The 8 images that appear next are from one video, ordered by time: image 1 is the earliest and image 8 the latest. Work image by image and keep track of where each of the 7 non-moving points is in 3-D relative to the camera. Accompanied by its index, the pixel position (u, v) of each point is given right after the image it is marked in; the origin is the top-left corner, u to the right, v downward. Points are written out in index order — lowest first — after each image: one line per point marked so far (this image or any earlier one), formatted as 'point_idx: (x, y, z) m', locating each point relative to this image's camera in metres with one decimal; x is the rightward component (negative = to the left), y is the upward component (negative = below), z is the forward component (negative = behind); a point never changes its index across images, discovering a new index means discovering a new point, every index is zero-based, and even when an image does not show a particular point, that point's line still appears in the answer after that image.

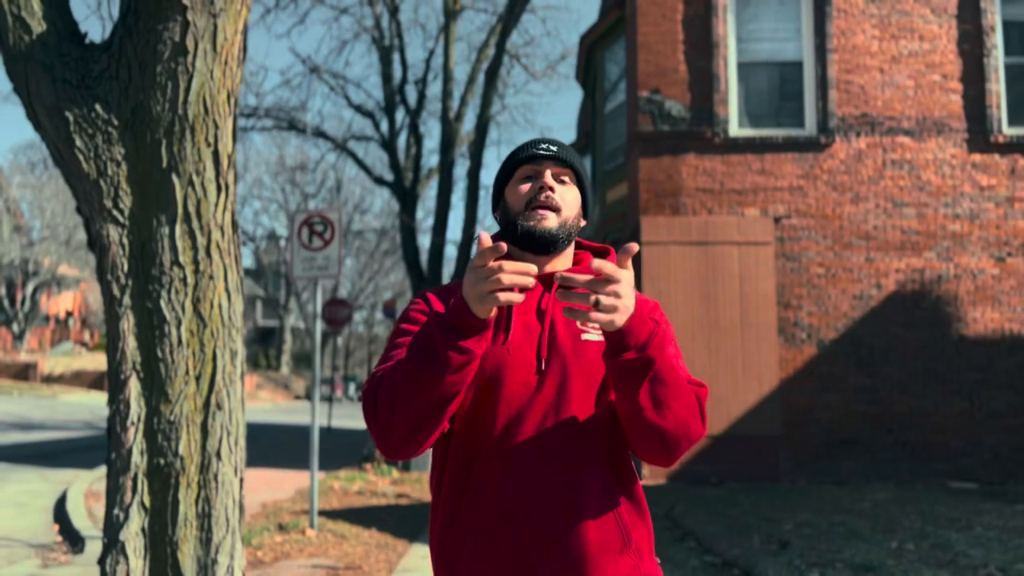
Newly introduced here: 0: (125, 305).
0: (-1.4, -0.1, +3.2) m
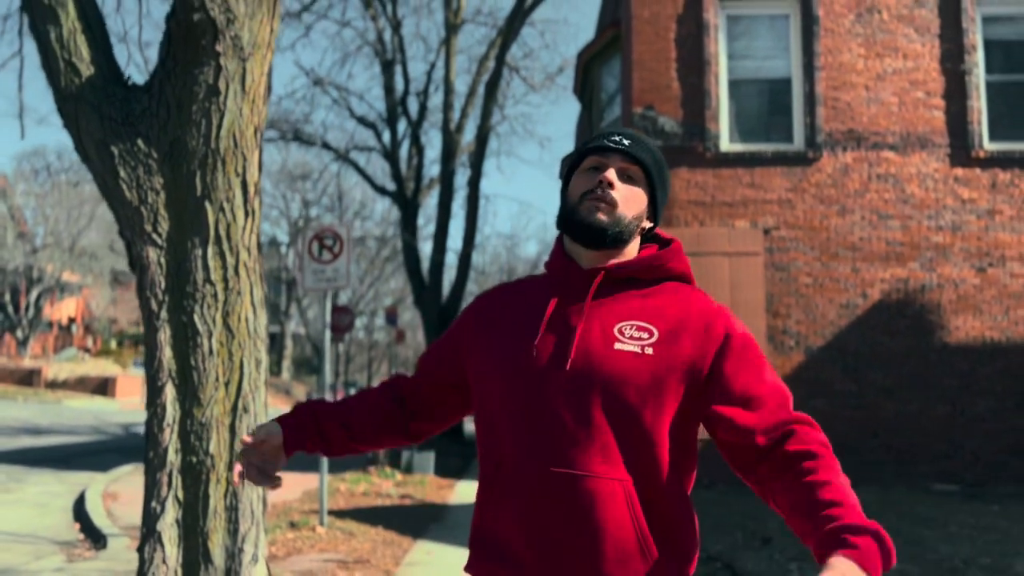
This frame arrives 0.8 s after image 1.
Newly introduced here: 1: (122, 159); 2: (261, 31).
0: (-1.4, -0.1, +3.5) m
1: (-1.5, +0.5, +3.5) m
2: (-1.0, +1.0, +3.5) m
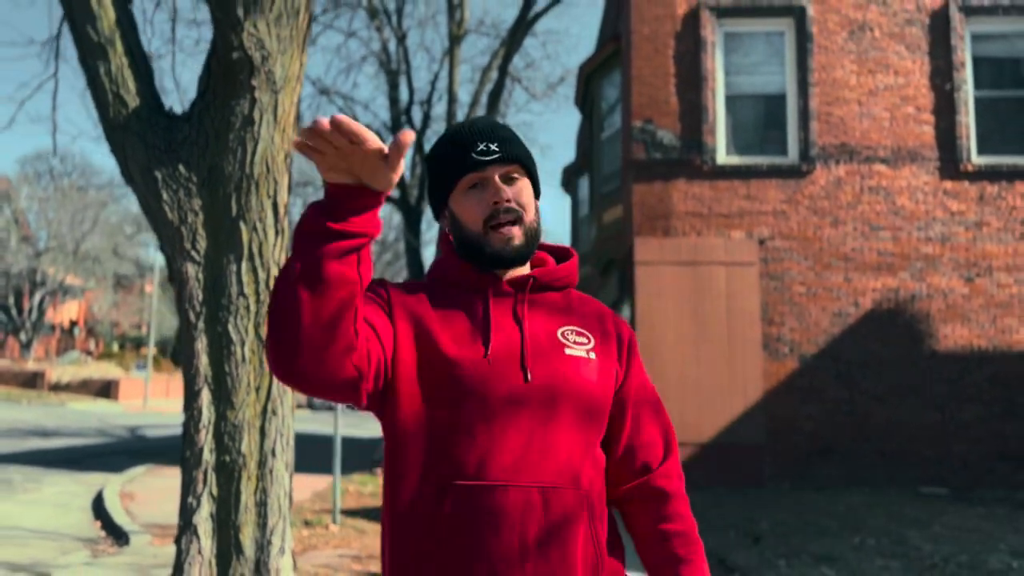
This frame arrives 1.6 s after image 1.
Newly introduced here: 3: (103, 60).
0: (-1.4, -0.2, +3.8) m
1: (-1.5, +0.4, +3.8) m
2: (-1.0, +1.0, +3.8) m
3: (-1.8, +1.0, +3.8) m
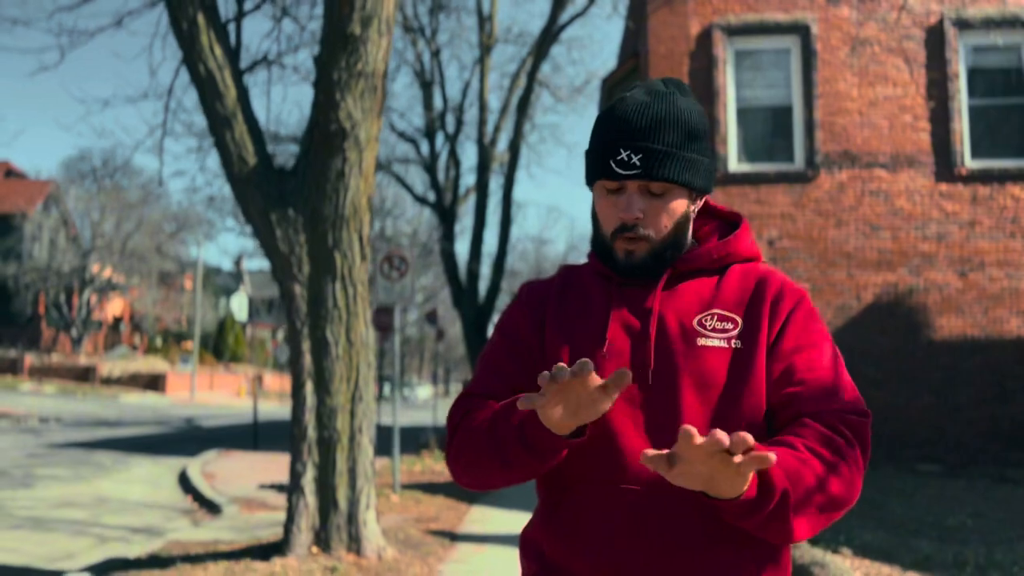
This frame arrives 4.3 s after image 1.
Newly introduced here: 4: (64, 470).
0: (-1.2, -0.3, +5.0) m
1: (-1.3, +0.4, +4.9) m
2: (-0.8, +0.9, +4.9) m
3: (-1.6, +0.9, +5.0) m
4: (-5.3, -2.2, +10.3) m
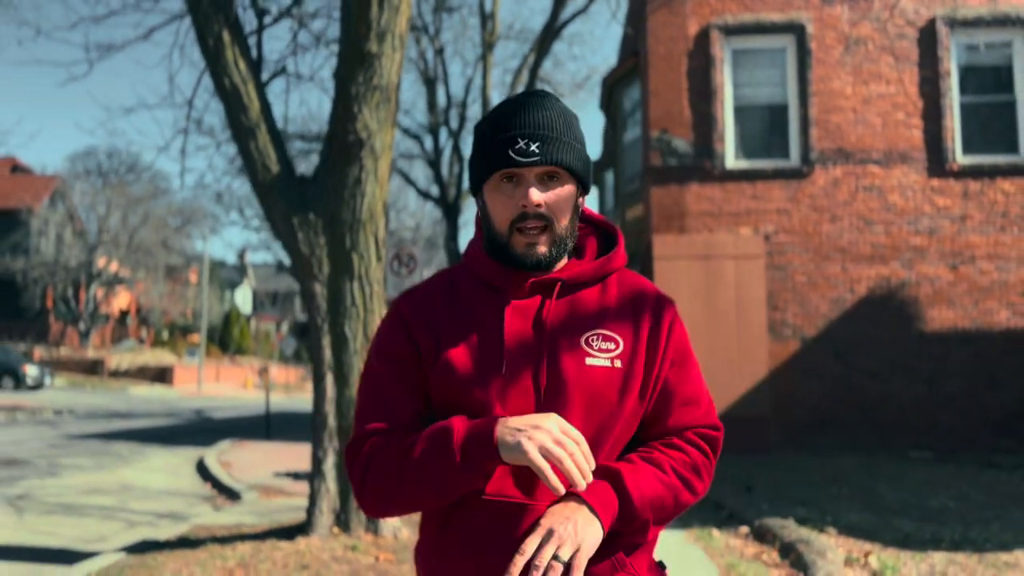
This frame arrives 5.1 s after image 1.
0: (-1.1, -0.3, +5.3) m
1: (-1.3, +0.4, +5.2) m
2: (-0.8, +0.9, +5.2) m
3: (-1.6, +0.9, +5.3) m
4: (-5.2, -2.1, +10.7) m
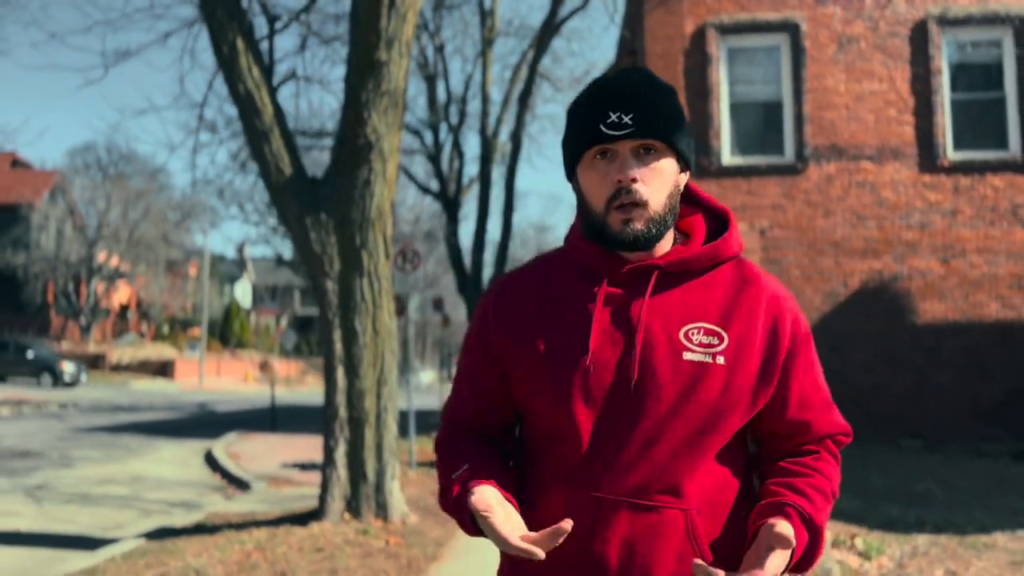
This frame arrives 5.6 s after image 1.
0: (-1.1, -0.2, +5.6) m
1: (-1.3, +0.4, +5.5) m
2: (-0.7, +0.9, +5.5) m
3: (-1.6, +0.9, +5.5) m
4: (-5.2, -2.1, +10.9) m
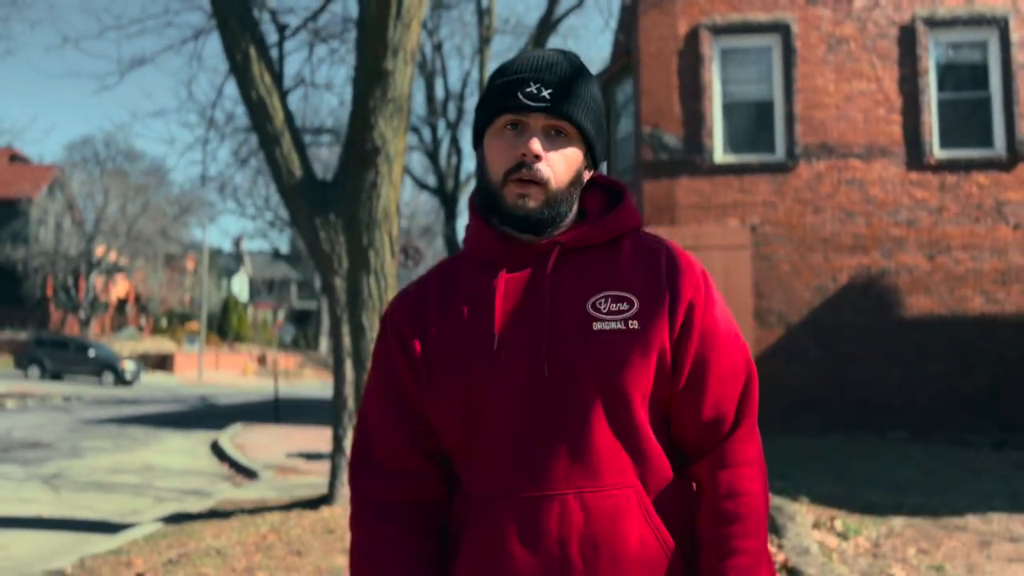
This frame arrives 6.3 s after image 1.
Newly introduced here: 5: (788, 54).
0: (-1.1, -0.2, +5.8) m
1: (-1.3, +0.4, +5.8) m
2: (-0.7, +1.0, +5.8) m
3: (-1.6, +1.0, +5.8) m
4: (-5.2, -2.0, +11.2) m
5: (+3.9, +3.3, +12.2) m
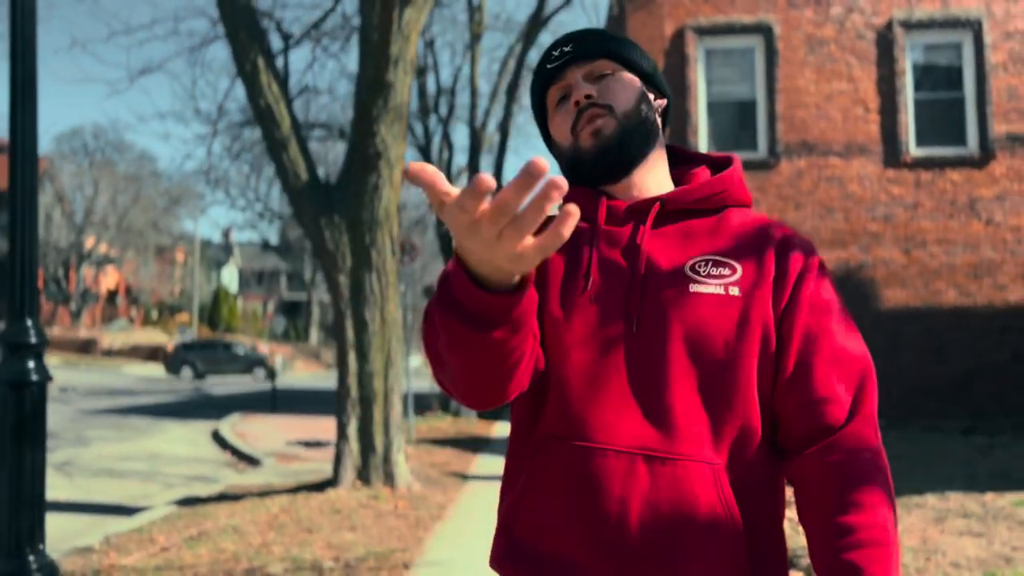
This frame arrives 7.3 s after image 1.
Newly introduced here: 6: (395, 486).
0: (-1.2, -0.2, +6.2) m
1: (-1.3, +0.4, +6.1) m
2: (-0.8, +1.0, +6.1) m
3: (-1.6, +1.0, +6.2) m
4: (-5.4, -1.9, +11.6) m
5: (+3.7, +3.4, +12.6) m
6: (-0.9, -1.4, +6.4) m
